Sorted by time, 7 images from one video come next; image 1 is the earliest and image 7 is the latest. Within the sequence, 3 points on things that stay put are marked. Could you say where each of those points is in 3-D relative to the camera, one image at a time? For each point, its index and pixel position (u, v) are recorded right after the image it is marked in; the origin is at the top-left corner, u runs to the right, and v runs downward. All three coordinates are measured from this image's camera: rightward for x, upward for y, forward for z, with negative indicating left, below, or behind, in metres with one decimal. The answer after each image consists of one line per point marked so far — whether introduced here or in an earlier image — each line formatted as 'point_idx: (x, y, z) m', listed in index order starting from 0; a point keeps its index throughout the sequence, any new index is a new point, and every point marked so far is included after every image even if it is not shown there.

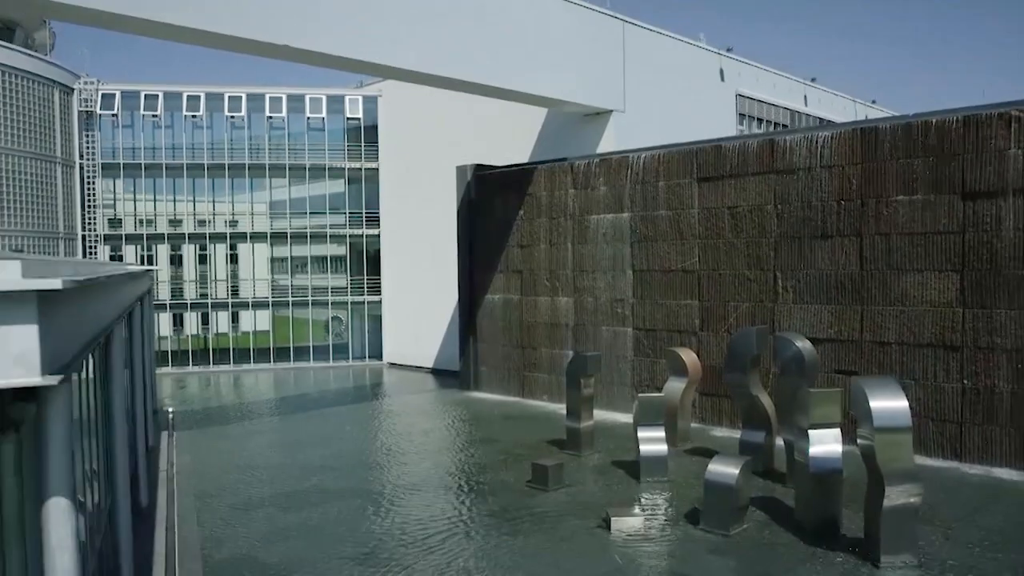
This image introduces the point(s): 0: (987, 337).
0: (+6.7, -0.7, +11.9) m
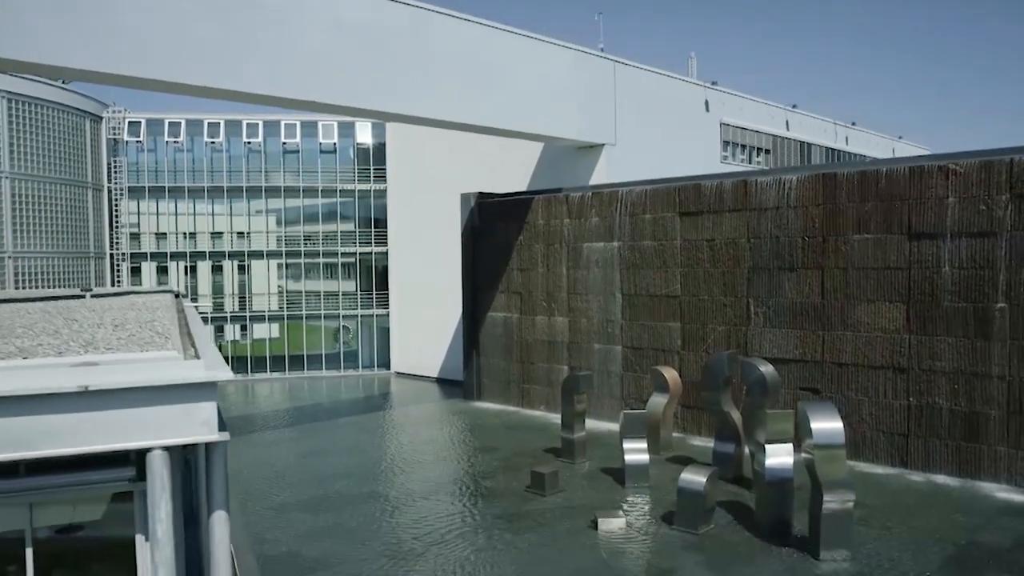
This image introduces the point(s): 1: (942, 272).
0: (+6.7, -1.1, +13.5) m
1: (+6.8, +0.3, +13.4) m
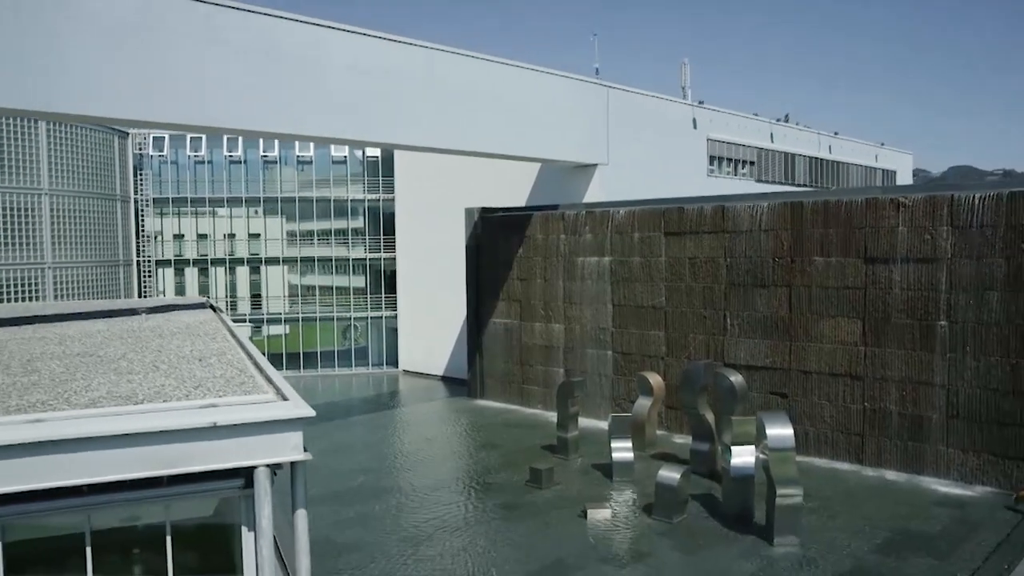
0: (+6.7, -1.5, +15.3) m
1: (+6.8, -0.1, +15.2) m
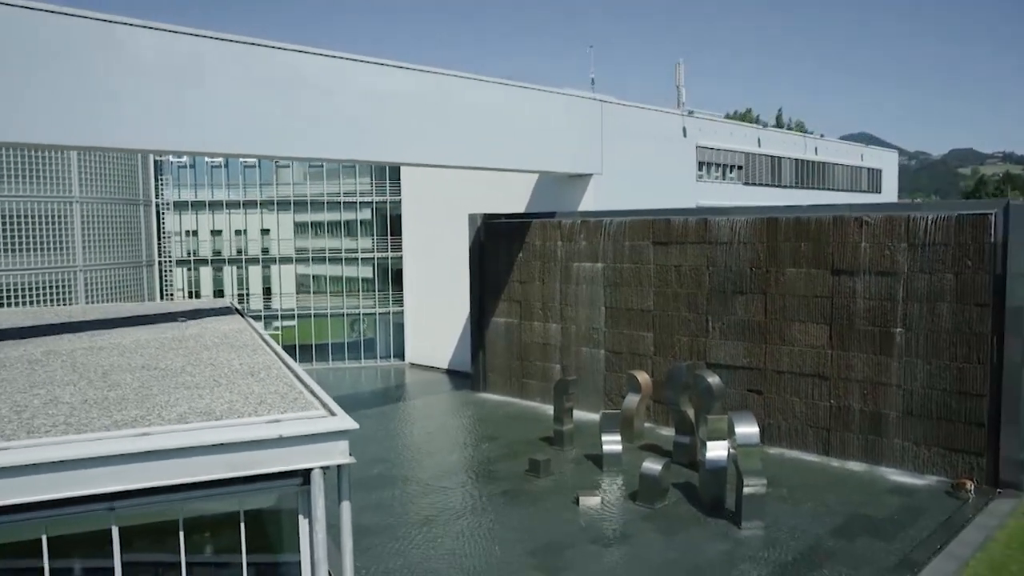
0: (+6.7, -1.7, +17.0) m
1: (+6.9, -0.3, +16.8) m
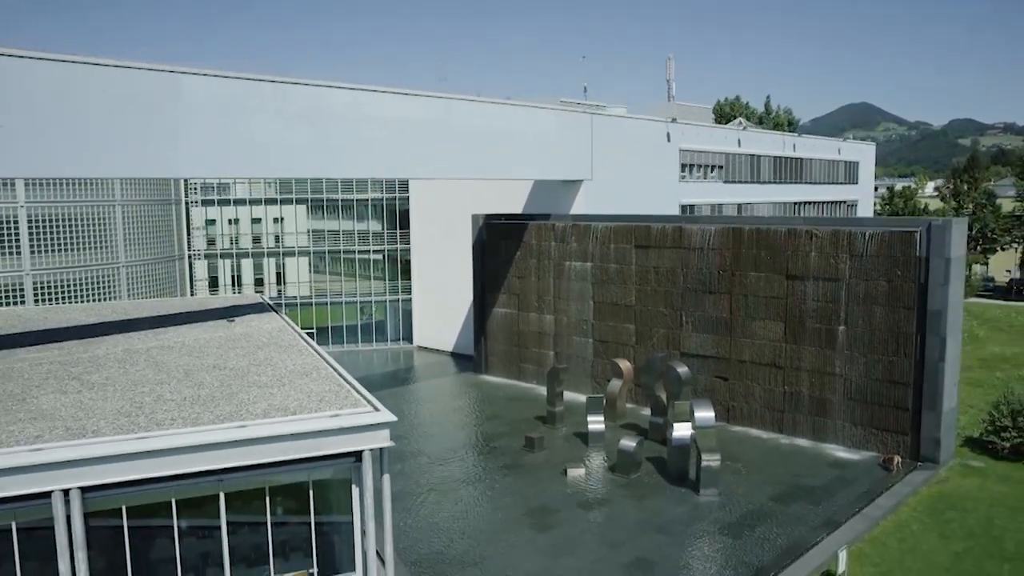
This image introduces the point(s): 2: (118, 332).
0: (+6.7, -1.7, +19.8) m
1: (+6.8, -0.3, +19.6) m
2: (-8.6, -1.0, +18.6) m
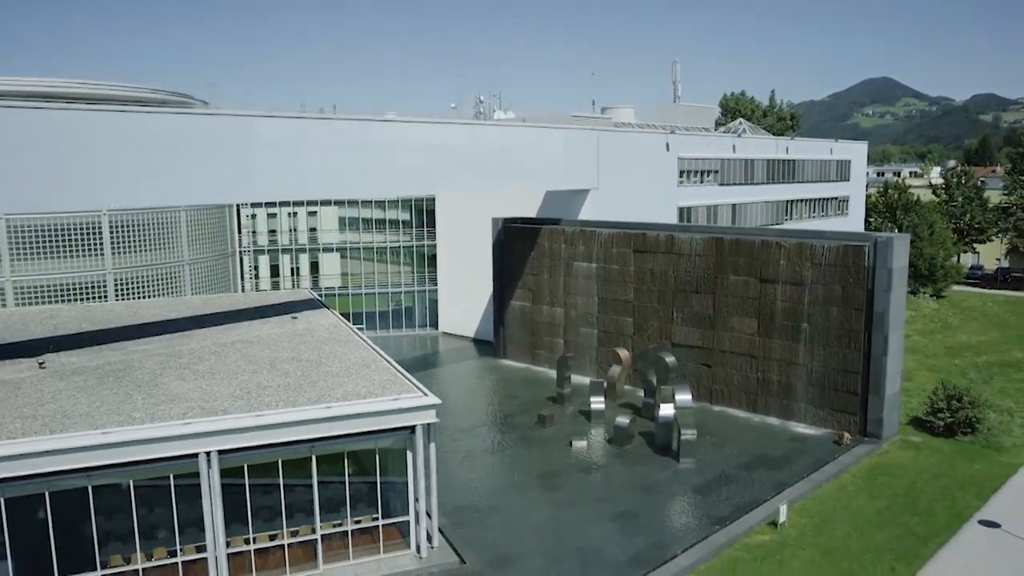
0: (+7.1, -1.8, +23.4) m
1: (+7.2, -0.4, +23.1) m
2: (-8.2, -1.0, +22.4) m
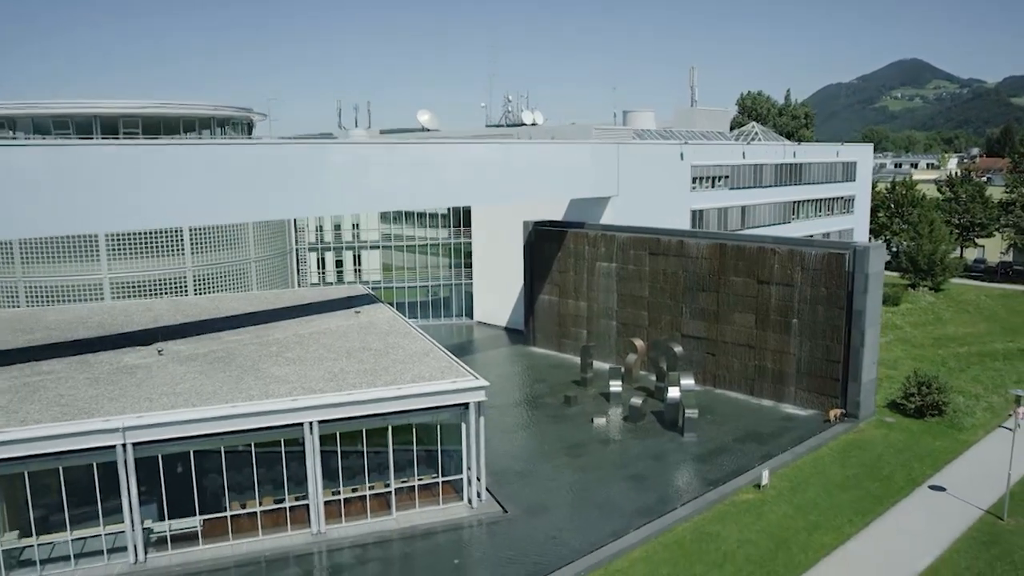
0: (+8.0, -1.8, +27.0) m
1: (+8.2, -0.4, +26.7) m
2: (-7.3, -1.0, +26.4) m
